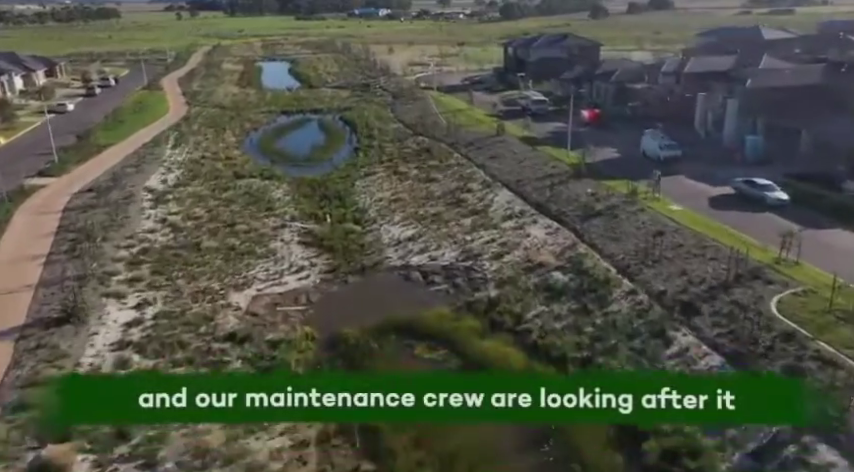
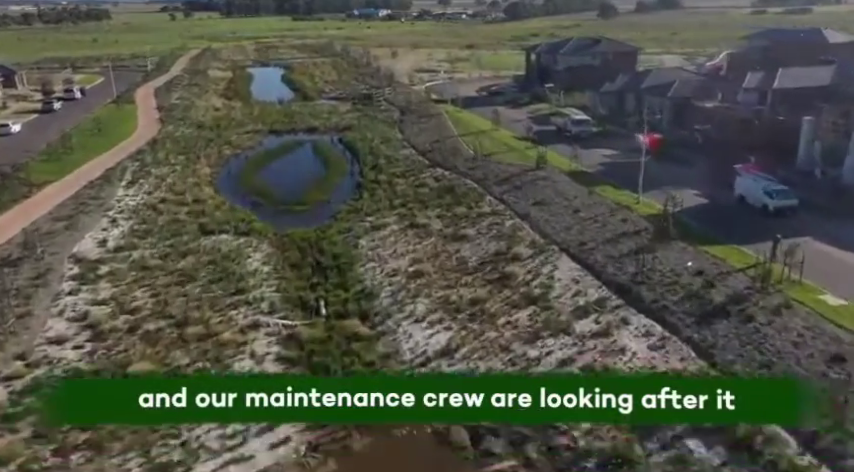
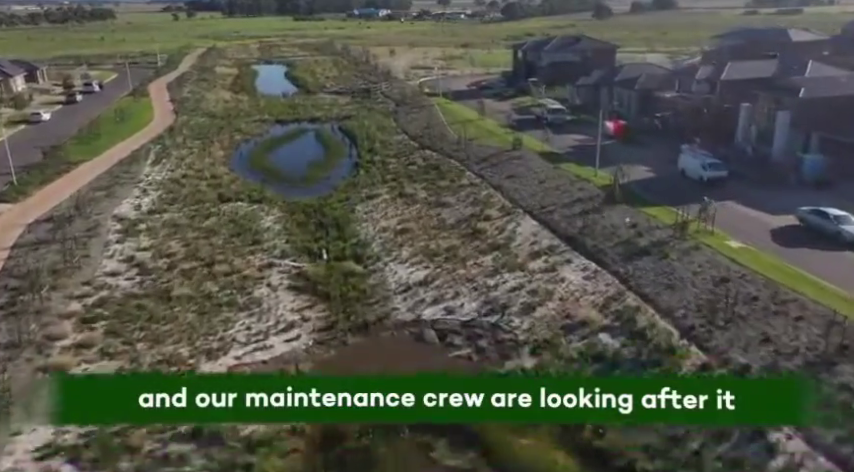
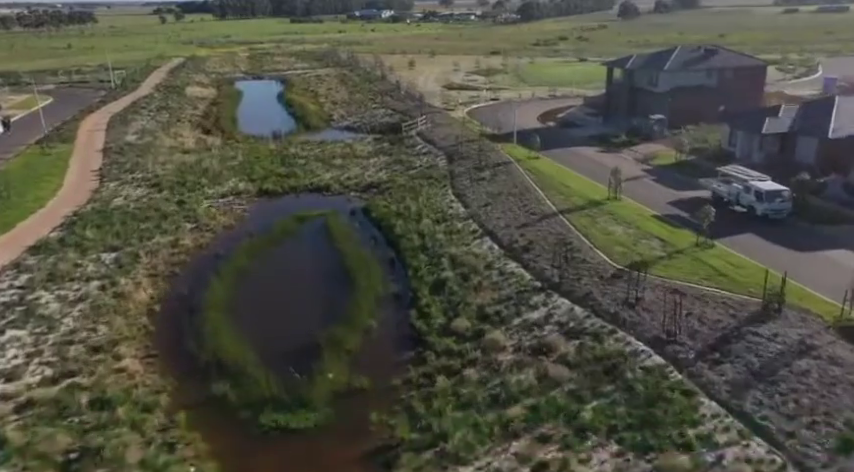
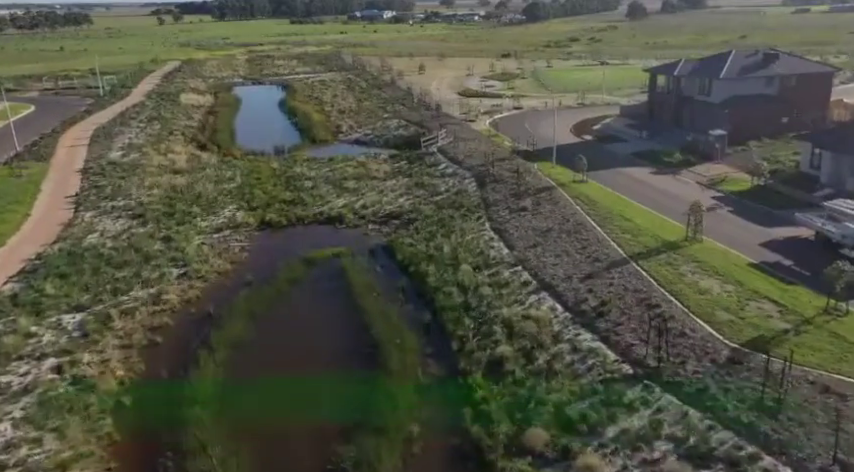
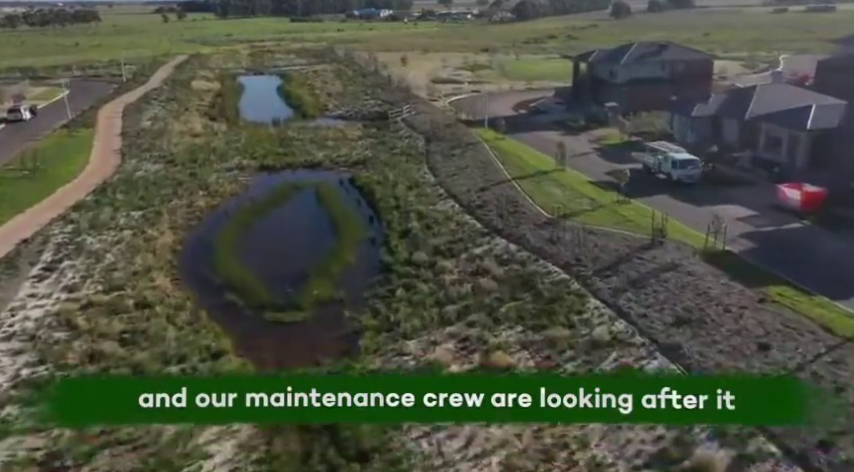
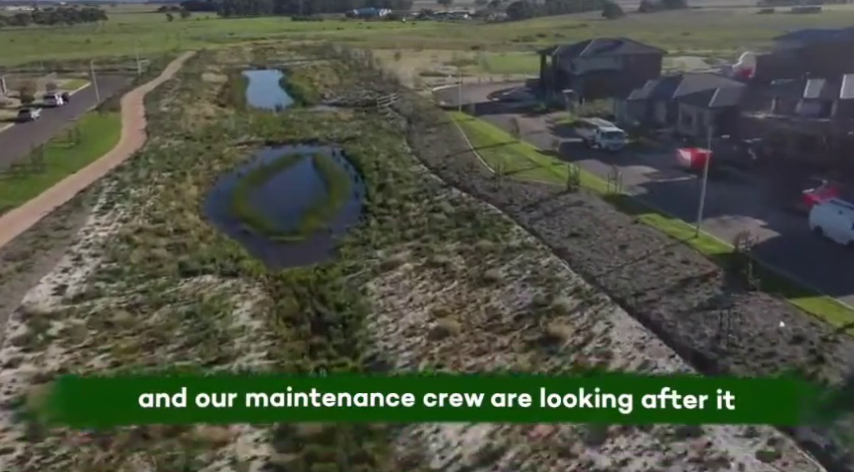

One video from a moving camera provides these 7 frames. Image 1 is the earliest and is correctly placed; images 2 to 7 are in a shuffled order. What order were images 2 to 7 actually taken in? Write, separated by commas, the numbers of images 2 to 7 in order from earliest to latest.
3, 2, 7, 6, 4, 5
